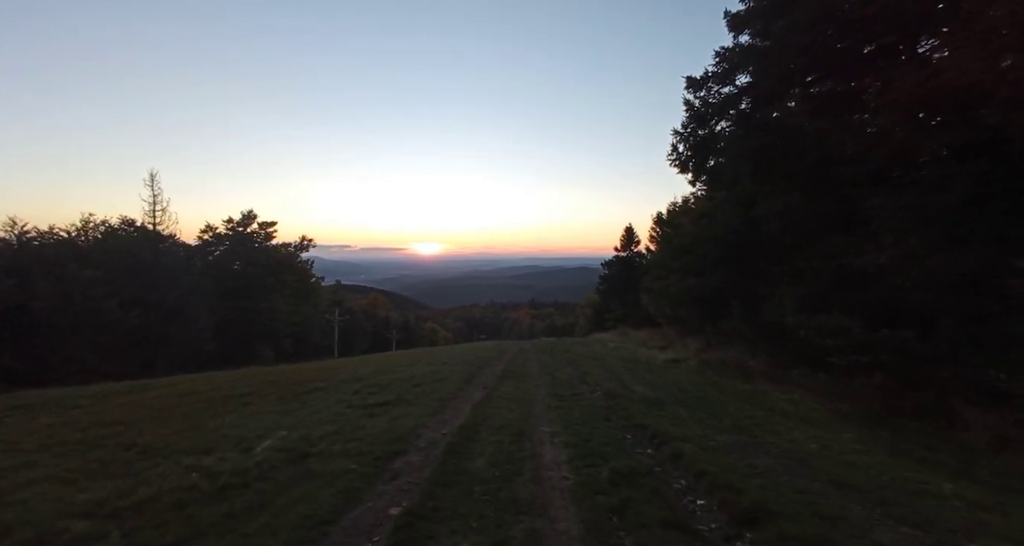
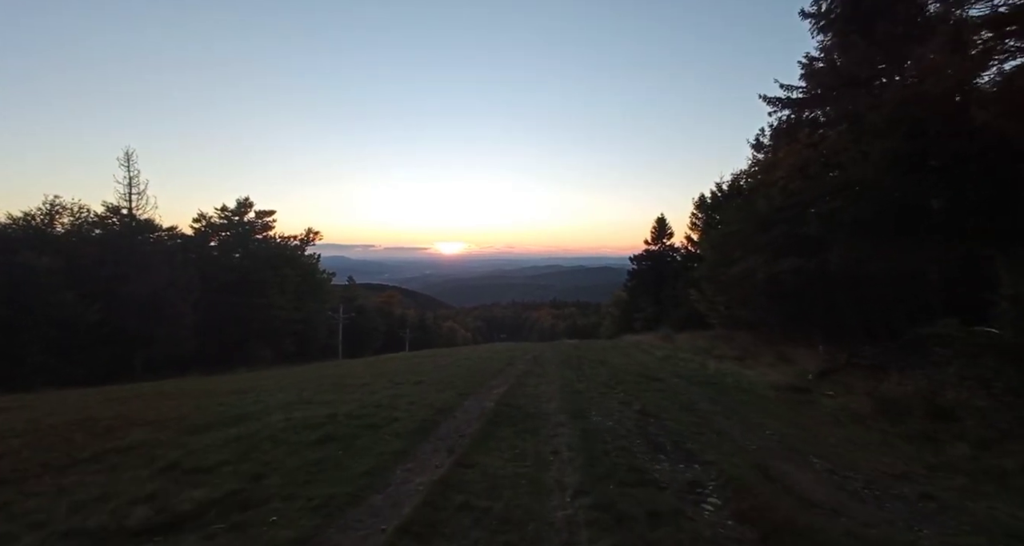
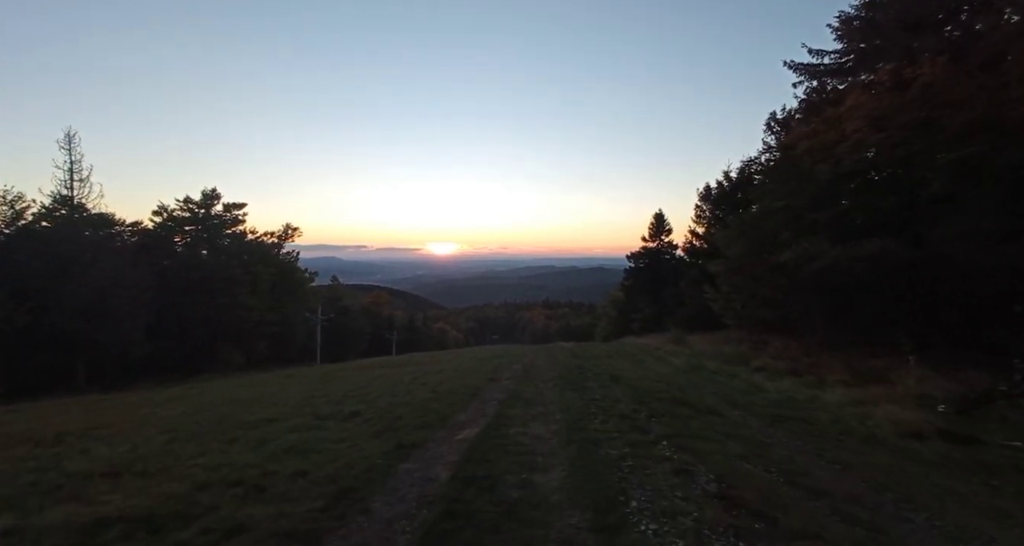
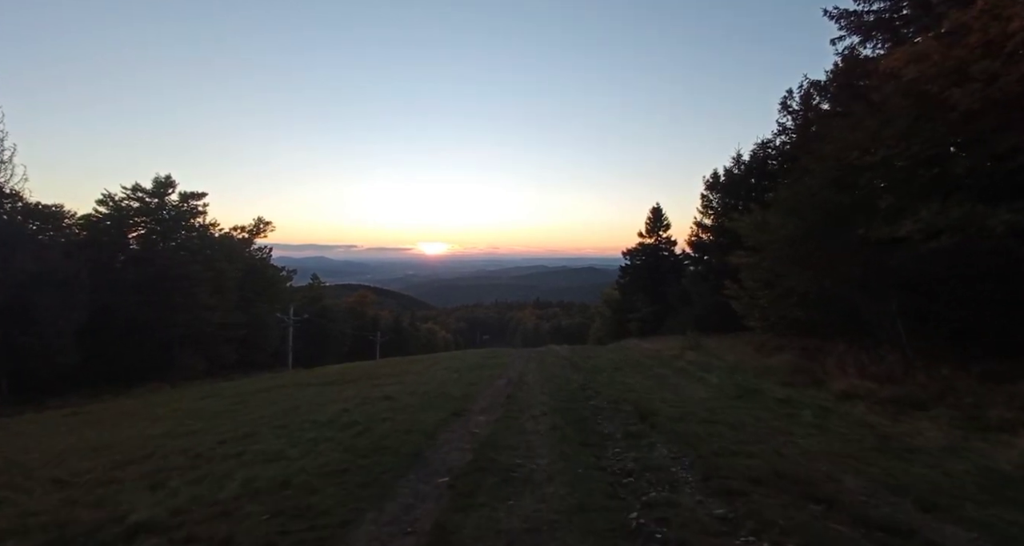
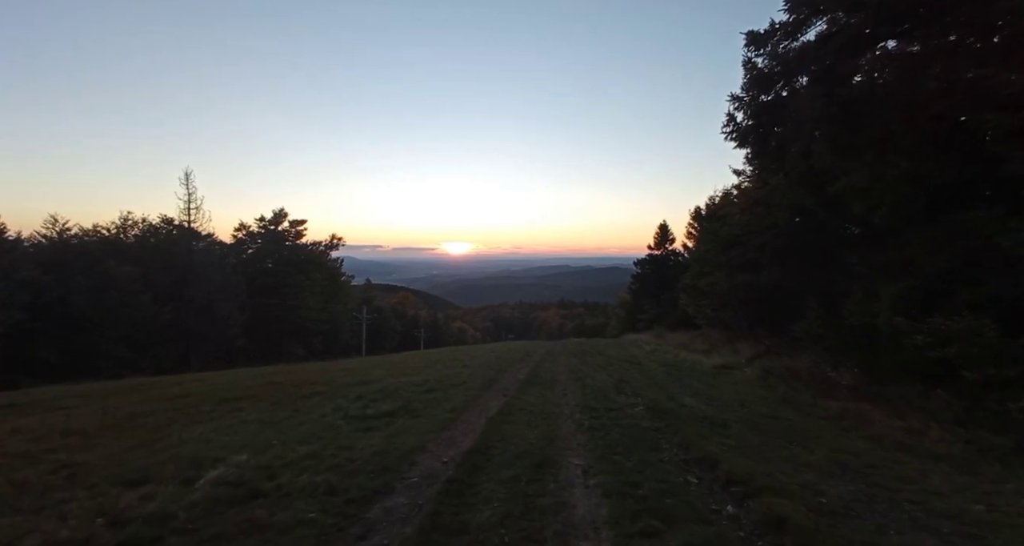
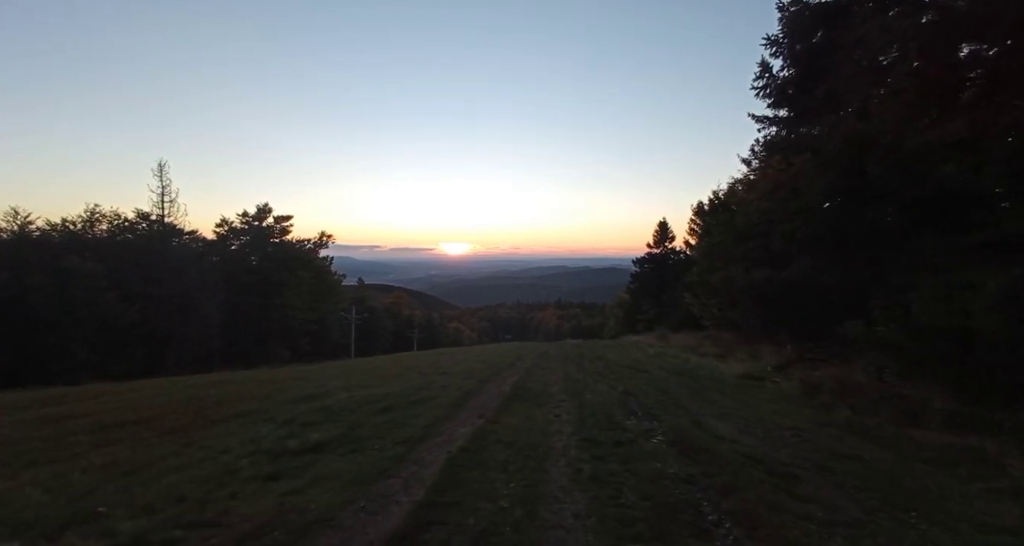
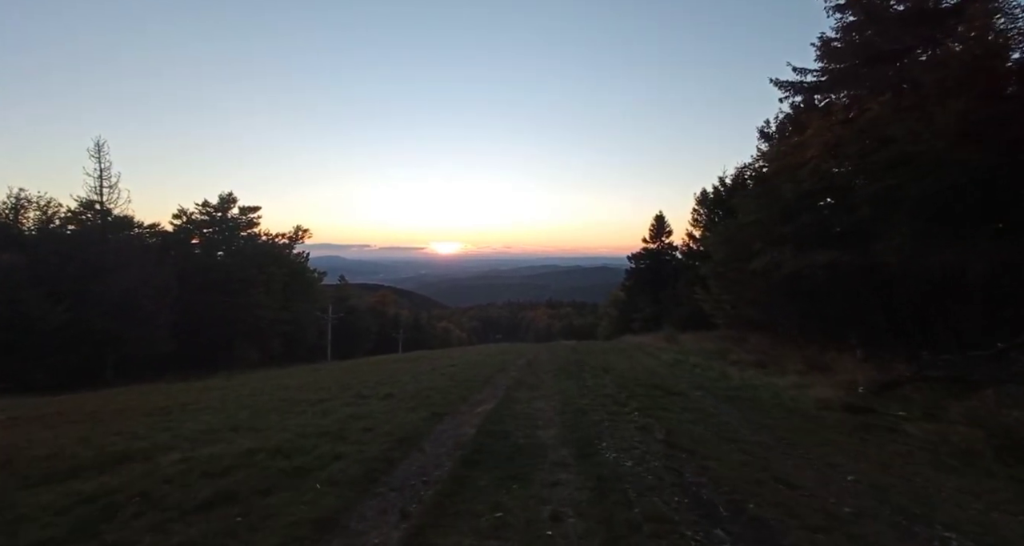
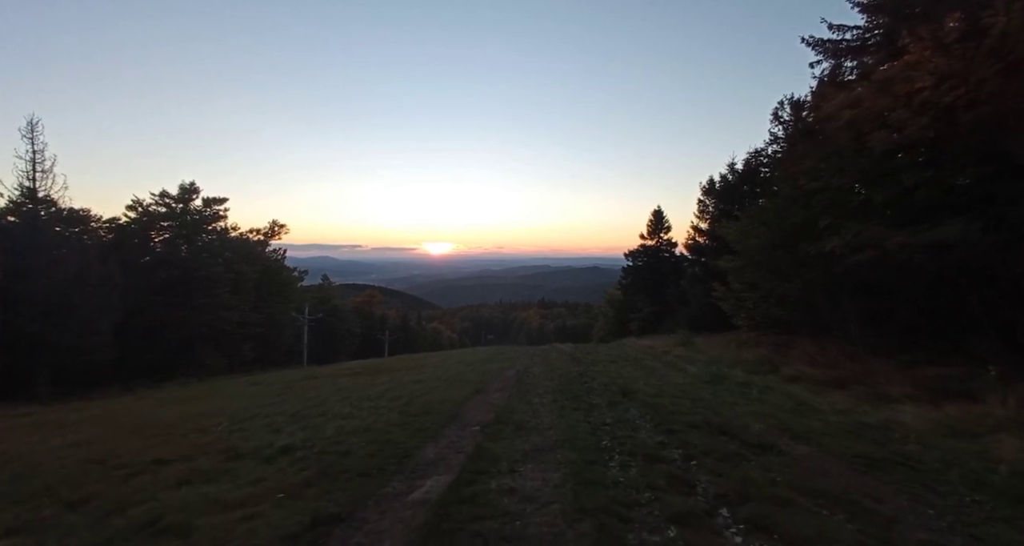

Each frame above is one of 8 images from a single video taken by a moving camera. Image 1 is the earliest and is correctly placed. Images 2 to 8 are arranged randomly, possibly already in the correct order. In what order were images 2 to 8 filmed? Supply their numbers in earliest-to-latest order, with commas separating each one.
5, 6, 2, 7, 3, 8, 4
